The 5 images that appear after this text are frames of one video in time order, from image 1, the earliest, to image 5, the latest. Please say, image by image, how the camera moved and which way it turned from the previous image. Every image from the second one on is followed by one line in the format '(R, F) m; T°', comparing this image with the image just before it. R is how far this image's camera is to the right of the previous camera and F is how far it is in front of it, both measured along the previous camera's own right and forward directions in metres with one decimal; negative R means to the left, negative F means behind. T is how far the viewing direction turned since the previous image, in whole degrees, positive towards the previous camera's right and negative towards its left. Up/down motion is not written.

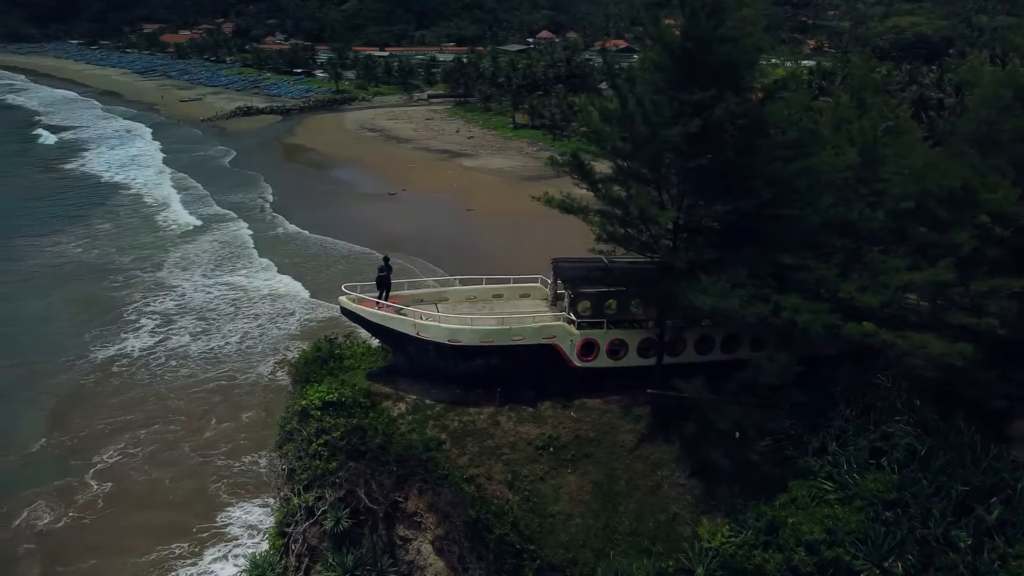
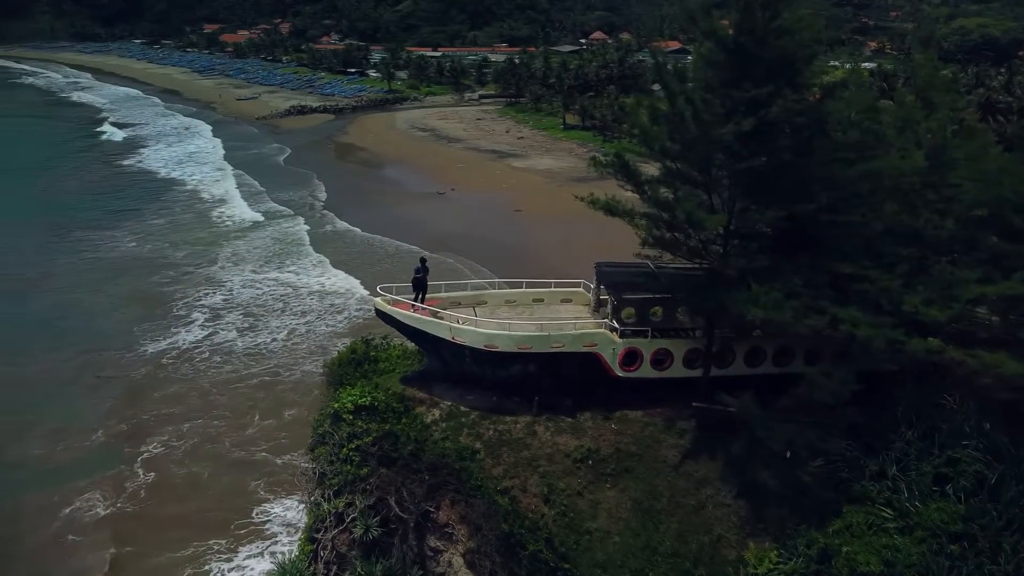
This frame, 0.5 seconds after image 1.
(+0.1, +0.3) m; -3°
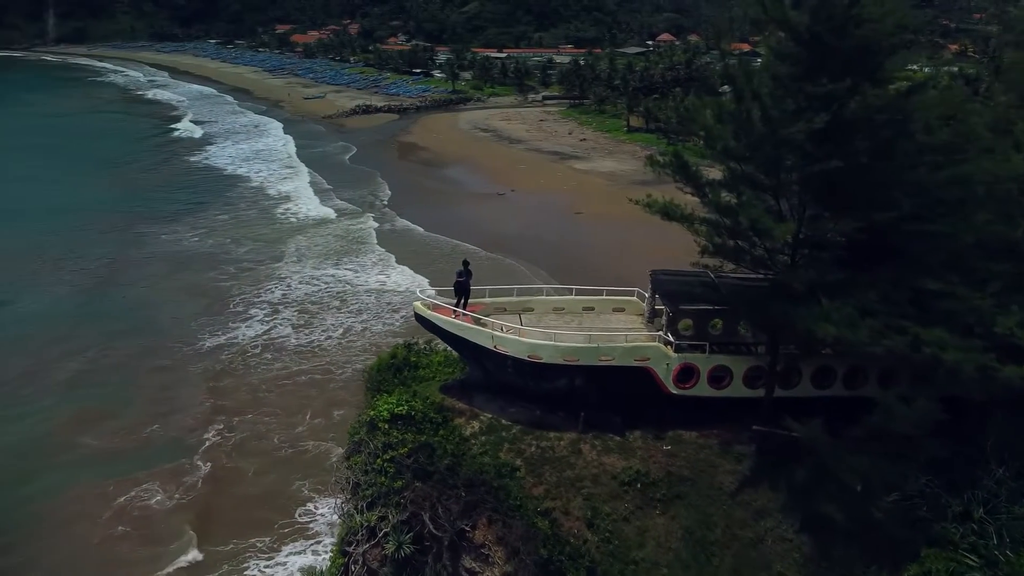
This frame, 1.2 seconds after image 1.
(+0.1, +0.5) m; -4°
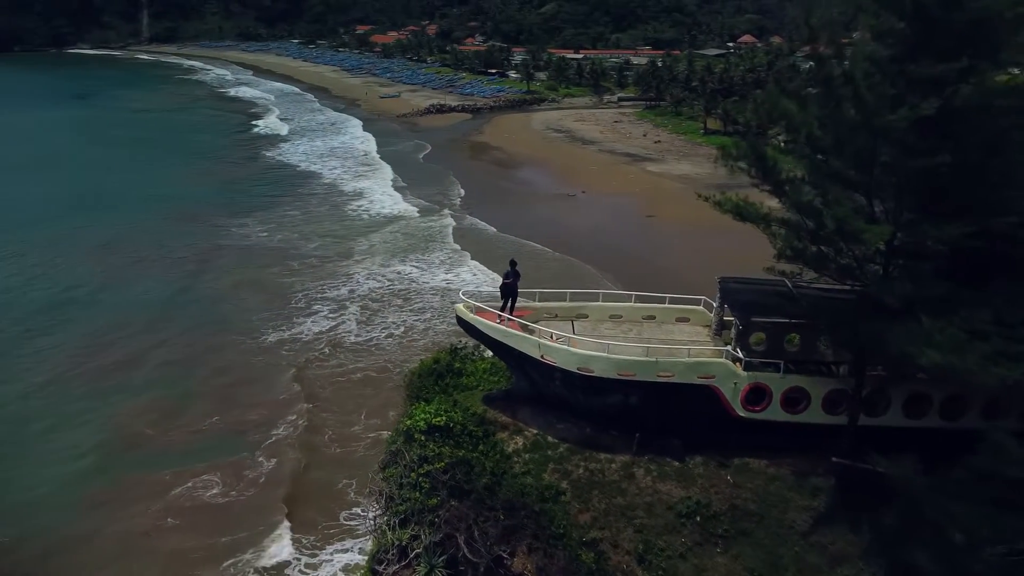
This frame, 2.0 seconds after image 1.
(+0.2, +0.7) m; -5°
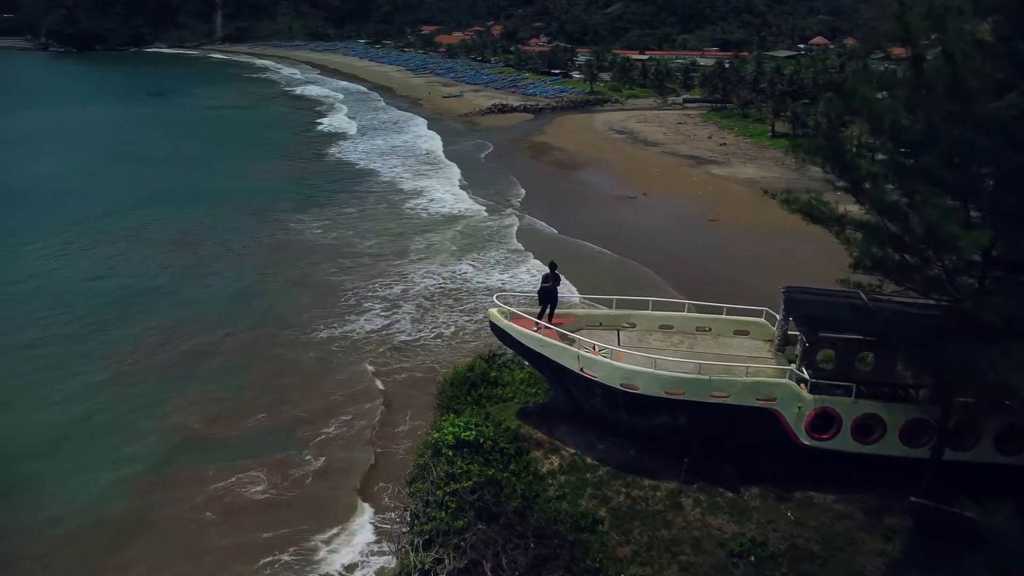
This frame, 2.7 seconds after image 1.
(+0.1, +0.6) m; -4°
